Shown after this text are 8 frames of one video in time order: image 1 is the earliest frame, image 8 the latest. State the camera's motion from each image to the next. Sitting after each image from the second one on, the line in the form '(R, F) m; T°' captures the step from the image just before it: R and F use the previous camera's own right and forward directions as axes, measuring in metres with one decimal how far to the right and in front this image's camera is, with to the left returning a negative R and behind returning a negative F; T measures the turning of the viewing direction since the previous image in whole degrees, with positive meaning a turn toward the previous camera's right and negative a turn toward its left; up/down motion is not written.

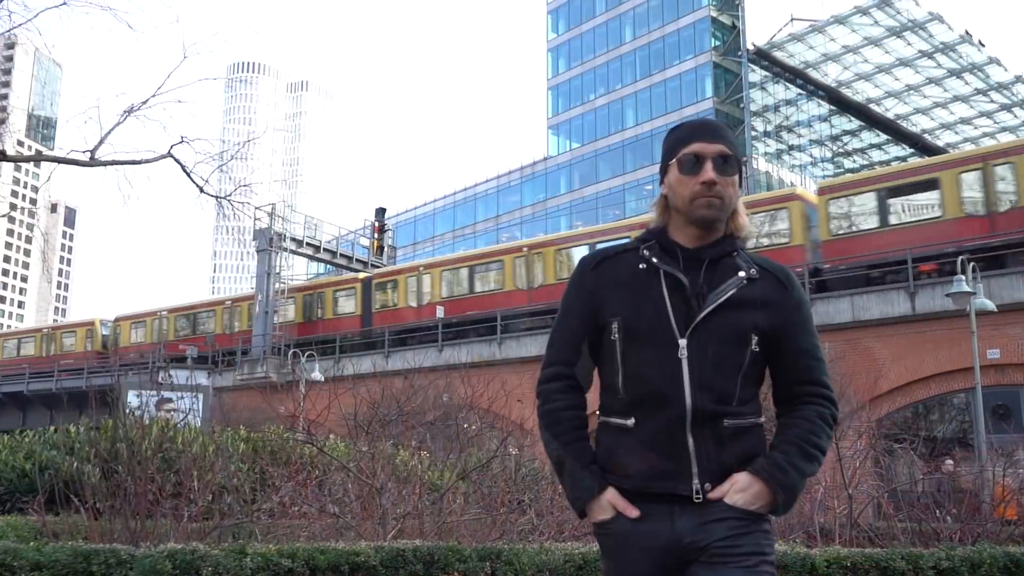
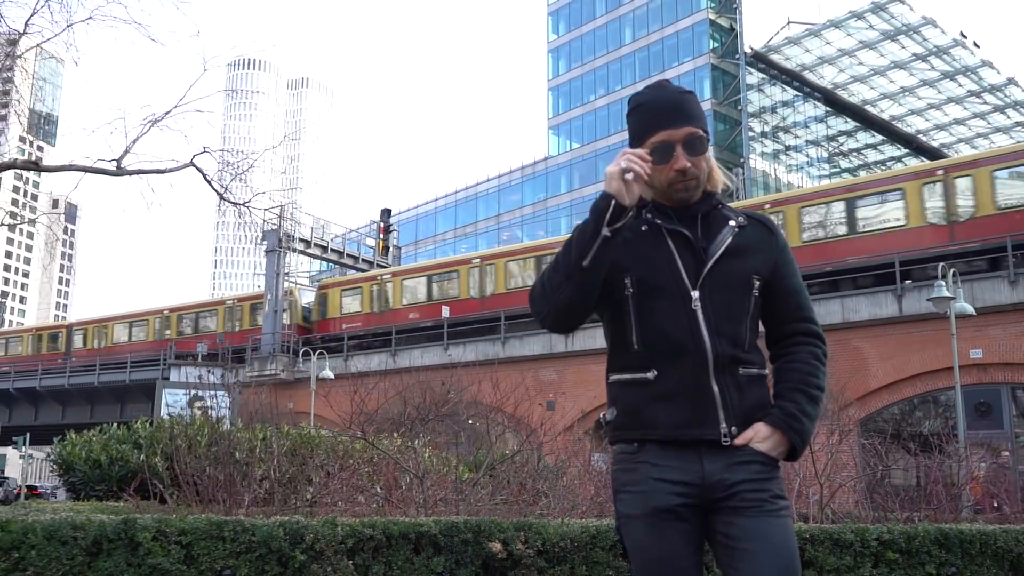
(-0.1, -0.8) m; 0°
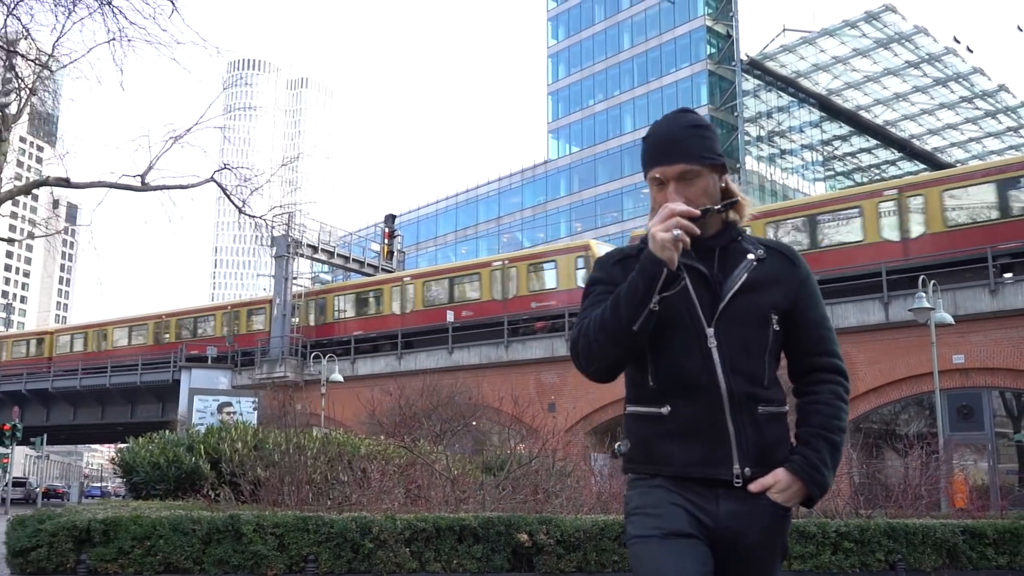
(-0.1, -0.8) m; 0°
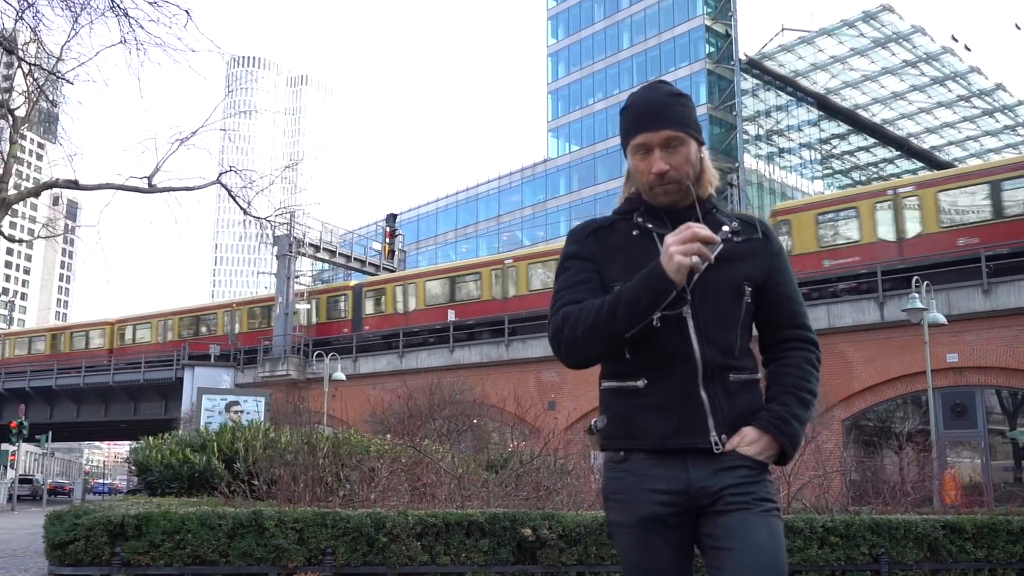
(0.0, -0.3) m; 0°
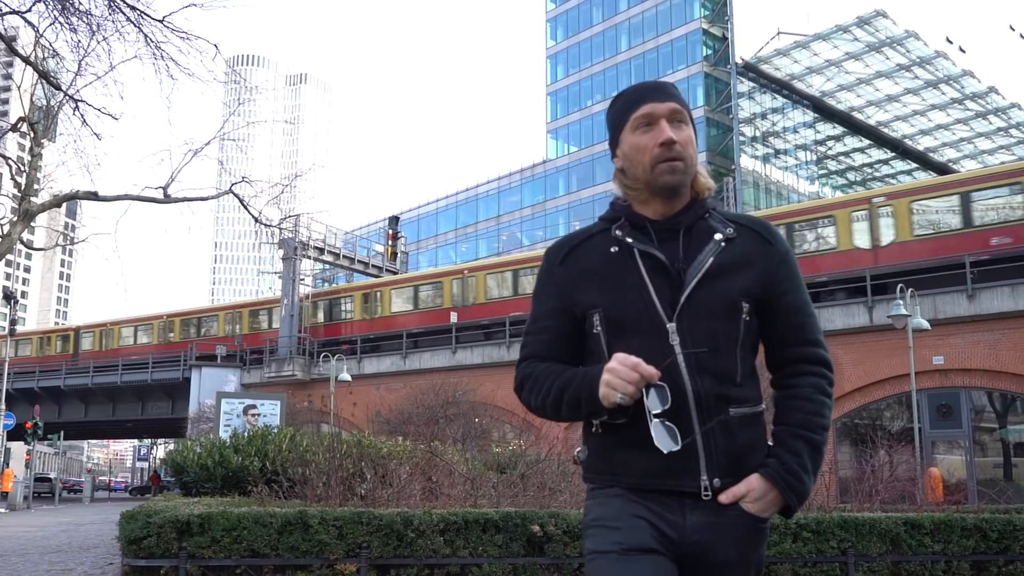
(-0.1, -0.7) m; 0°
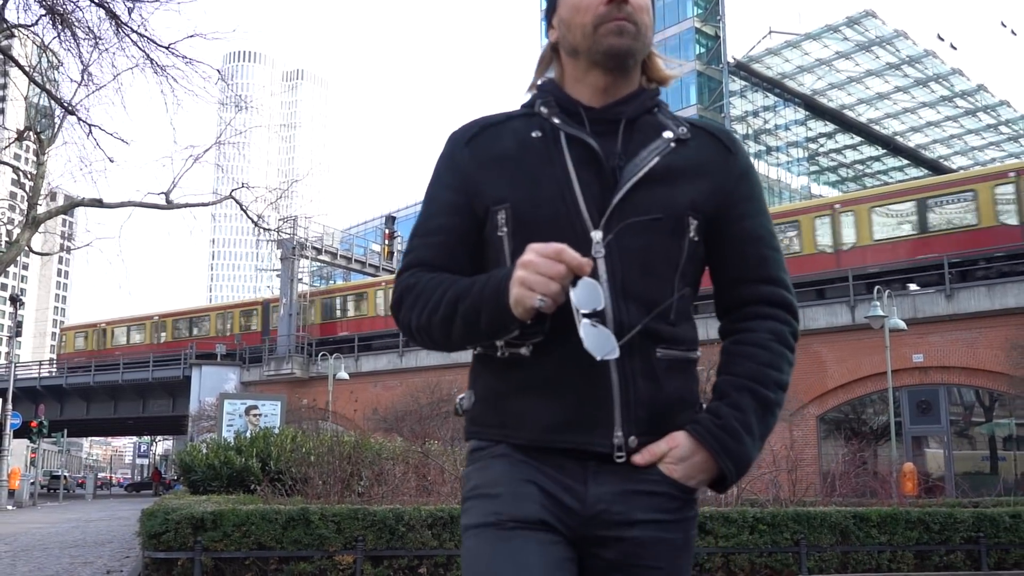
(+0.1, -0.6) m; 0°
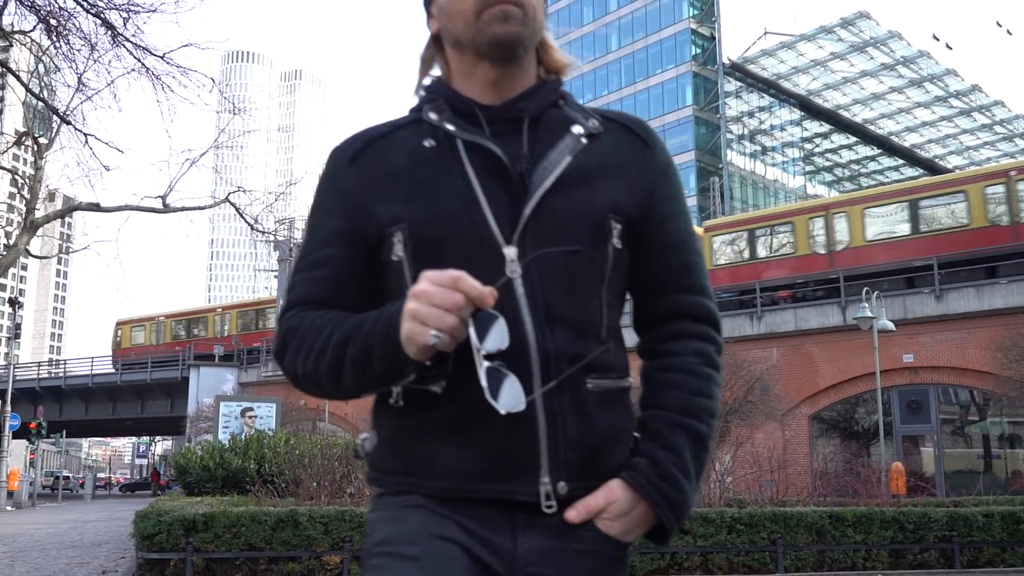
(+0.1, -0.2) m; 0°
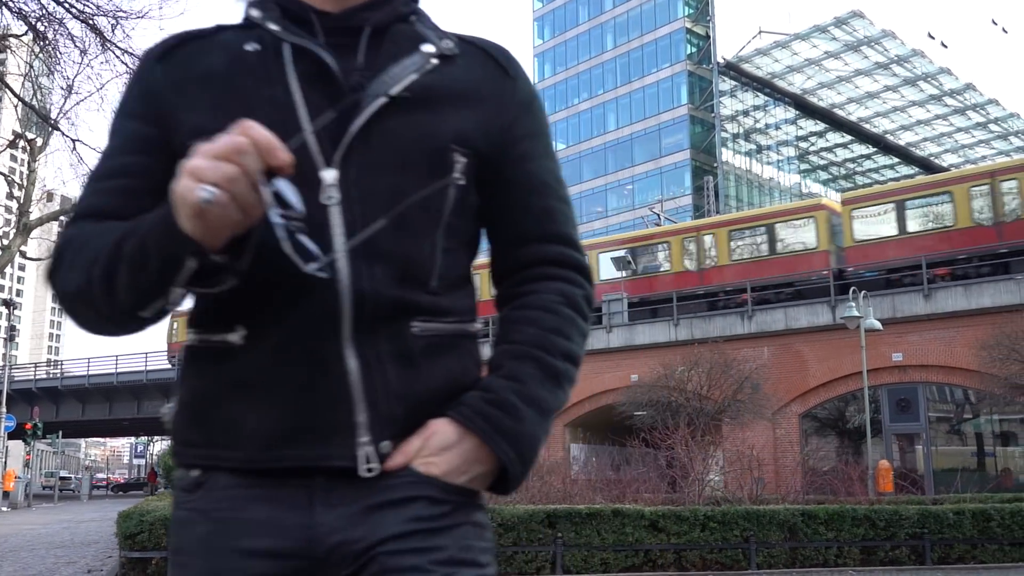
(+0.2, -0.1) m; 0°
